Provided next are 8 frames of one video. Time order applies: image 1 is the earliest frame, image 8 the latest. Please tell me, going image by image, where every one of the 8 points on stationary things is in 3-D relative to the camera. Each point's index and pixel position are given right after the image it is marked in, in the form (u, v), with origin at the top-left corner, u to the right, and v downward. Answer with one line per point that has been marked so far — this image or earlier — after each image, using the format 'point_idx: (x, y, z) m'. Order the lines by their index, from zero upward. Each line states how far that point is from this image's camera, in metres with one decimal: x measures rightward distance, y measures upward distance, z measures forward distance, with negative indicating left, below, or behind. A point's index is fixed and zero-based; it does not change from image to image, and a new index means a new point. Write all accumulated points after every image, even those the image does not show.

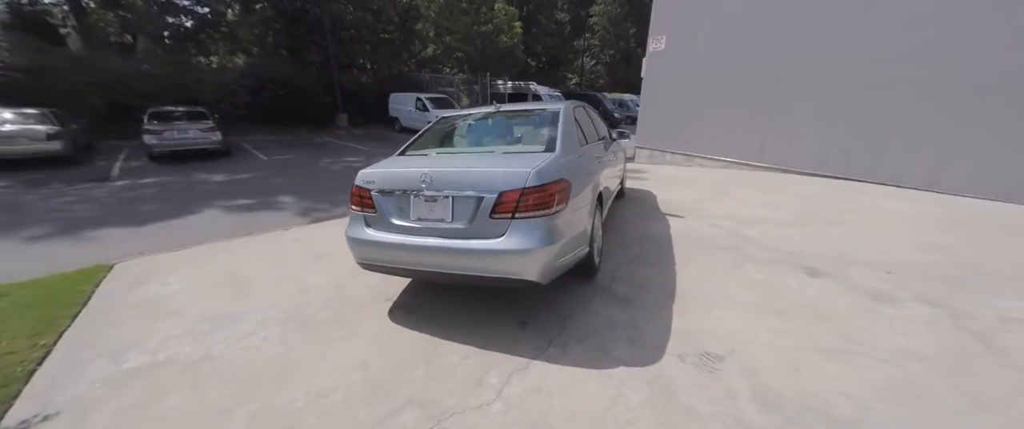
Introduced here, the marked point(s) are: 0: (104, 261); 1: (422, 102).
0: (-4.7, -0.5, +4.3) m
1: (-3.4, +4.1, +13.5) m
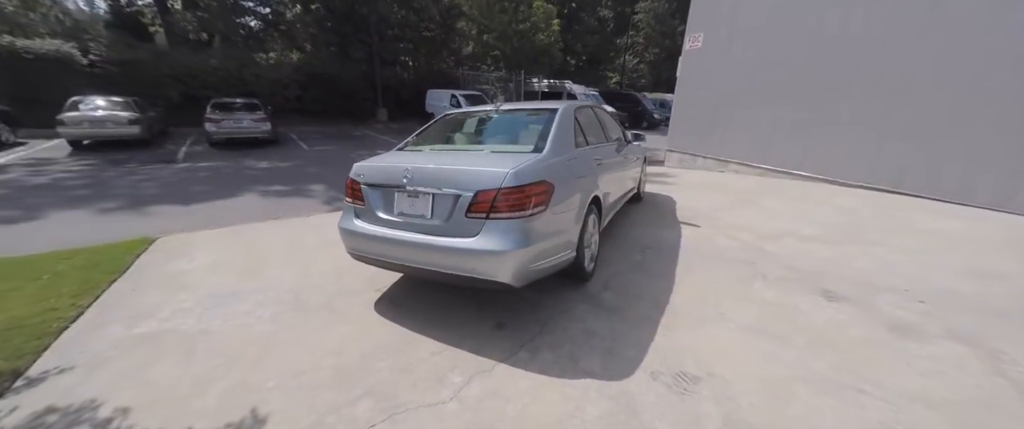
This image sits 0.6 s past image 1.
0: (-4.7, -0.2, +4.8) m
1: (-2.1, +4.2, +13.8) m
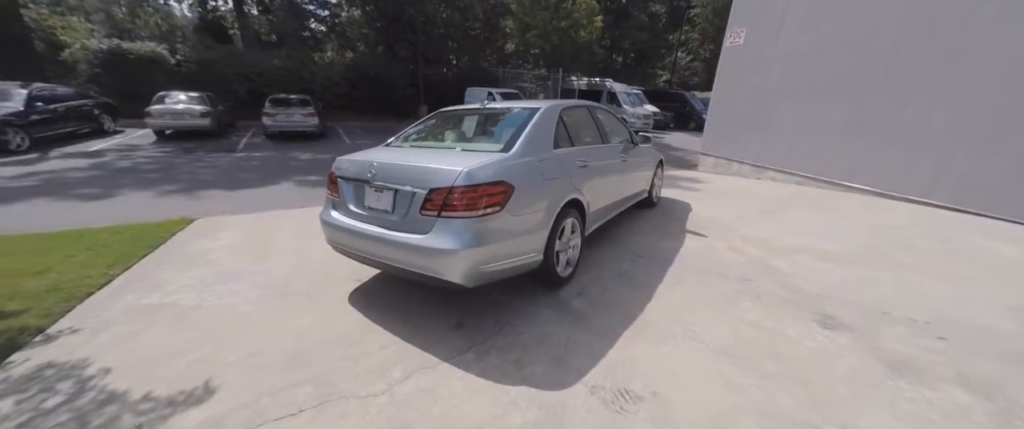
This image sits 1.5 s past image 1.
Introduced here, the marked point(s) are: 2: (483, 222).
0: (-4.6, 0.0, +5.4) m
1: (-0.7, +4.4, +13.9) m
2: (-0.2, -0.1, +2.3) m
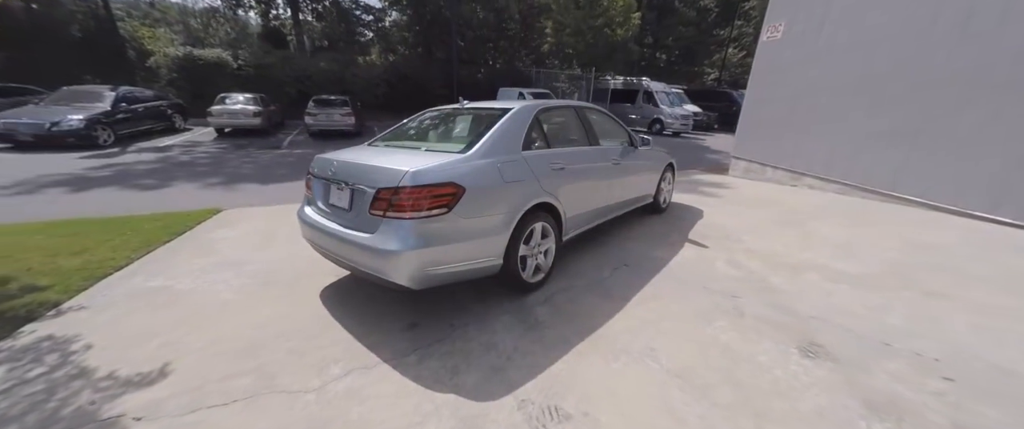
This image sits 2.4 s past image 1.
0: (-4.5, +0.1, +5.9) m
1: (+0.5, +4.3, +13.8) m
2: (-0.5, -0.1, +2.3) m
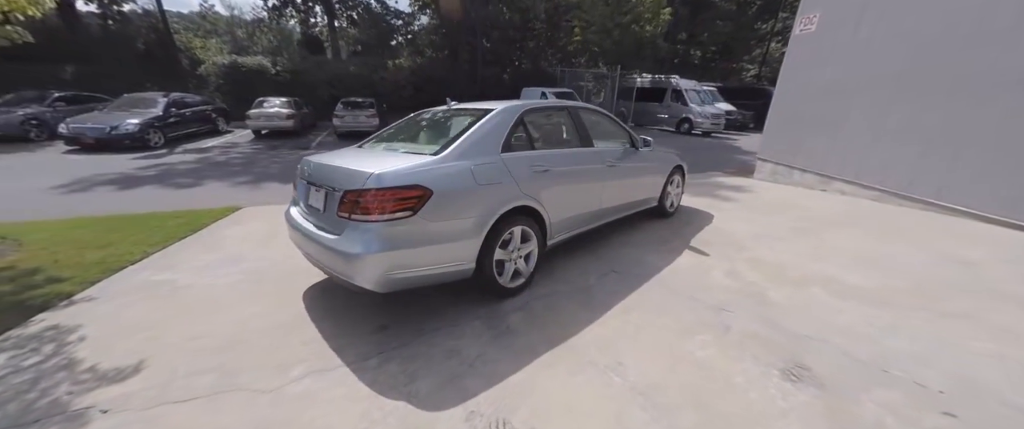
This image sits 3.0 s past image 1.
0: (-4.4, +0.2, +6.2) m
1: (+1.3, +4.3, +13.7) m
2: (-0.7, -0.1, +2.3) m
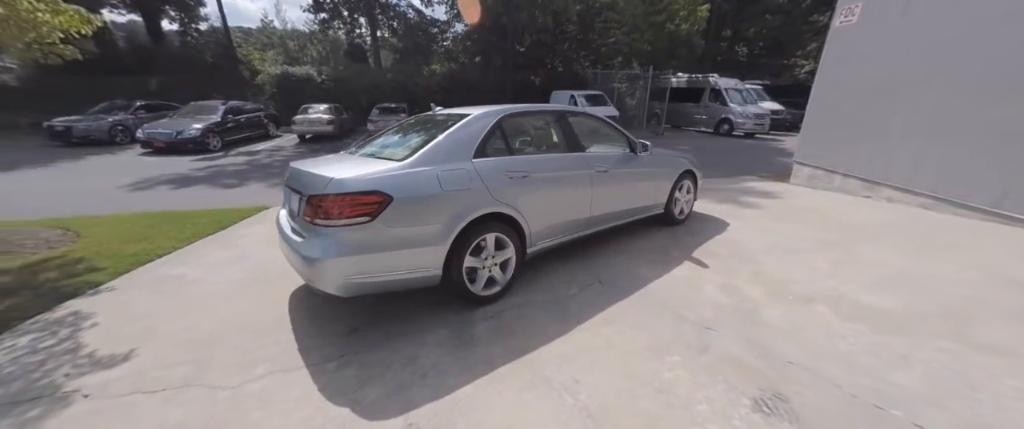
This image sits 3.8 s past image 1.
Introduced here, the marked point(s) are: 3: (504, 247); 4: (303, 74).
0: (-4.2, +0.2, +6.6) m
1: (+2.4, +4.2, +13.4) m
2: (-1.0, -0.1, +2.3) m
3: (-0.1, -0.2, +2.9) m
4: (-9.8, +6.7, +17.7) m
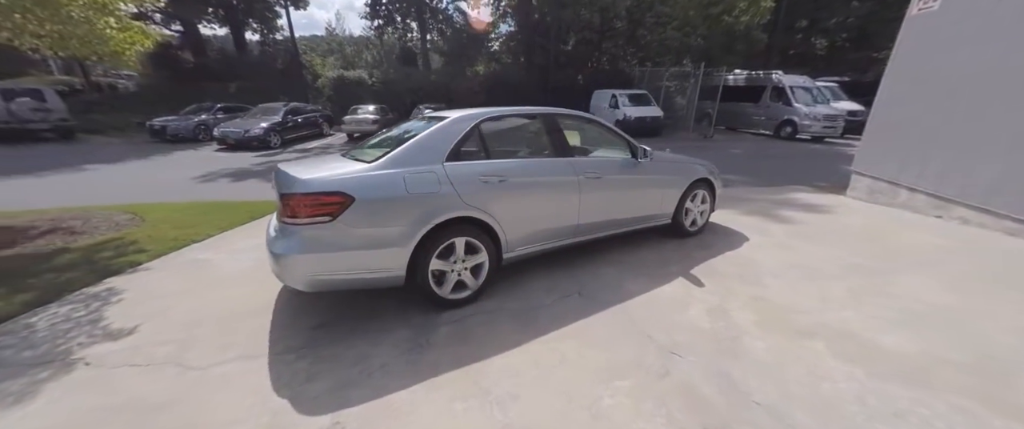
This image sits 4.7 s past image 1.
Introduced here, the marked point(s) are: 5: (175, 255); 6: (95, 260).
0: (-3.9, +0.3, +7.1) m
1: (+3.8, +4.0, +12.9) m
2: (-1.3, -0.1, +2.4) m
3: (-0.3, -0.3, +2.8) m
4: (-7.6, +7.0, +18.8) m
5: (-3.8, -0.5, +4.2) m
6: (-4.6, -0.5, +4.1) m
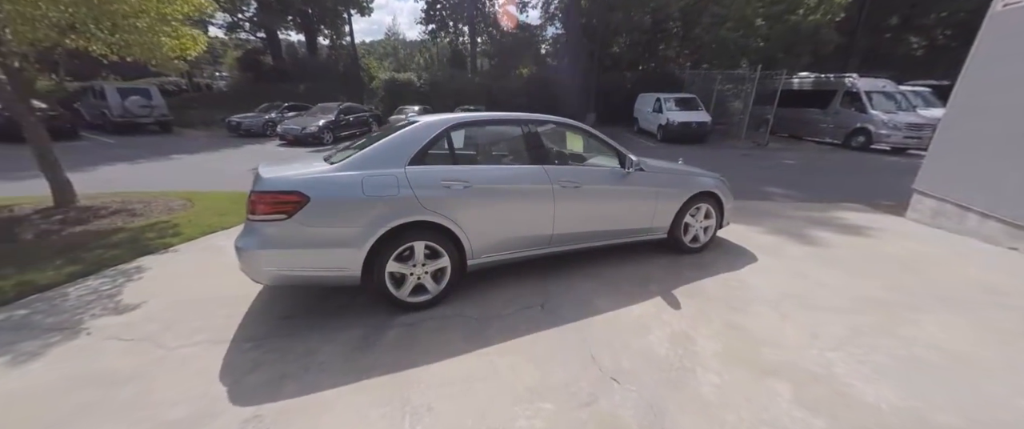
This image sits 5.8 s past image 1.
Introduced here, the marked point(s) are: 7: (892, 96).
0: (-3.5, +0.4, +7.5) m
1: (+5.1, +3.7, +12.3) m
2: (-1.6, -0.1, +2.5) m
3: (-0.6, -0.3, +2.8) m
4: (-5.2, +7.2, +19.7) m
5: (-3.9, -0.3, +4.7) m
6: (-4.7, -0.3, +4.7) m
7: (+11.3, +3.5, +11.0) m
